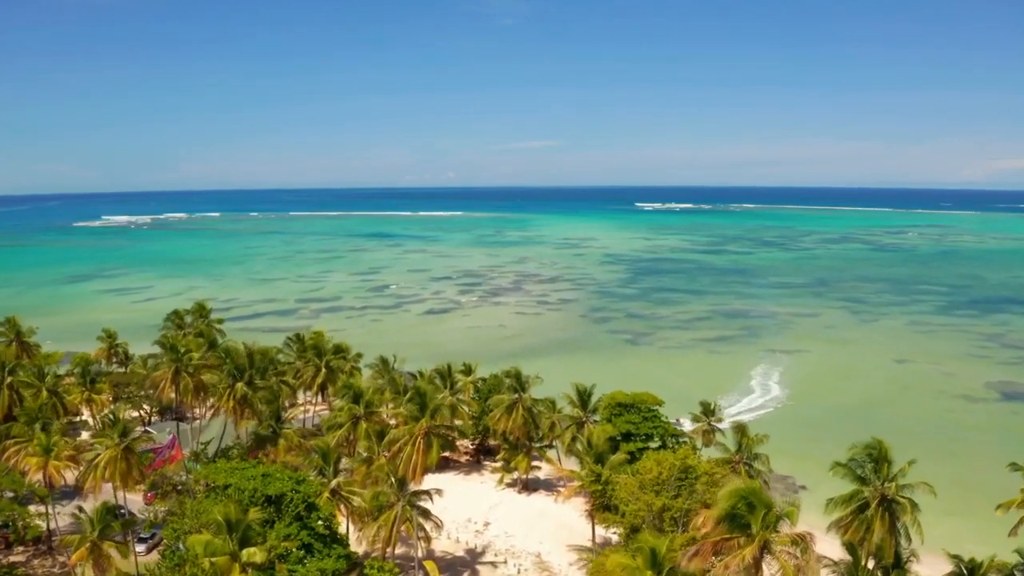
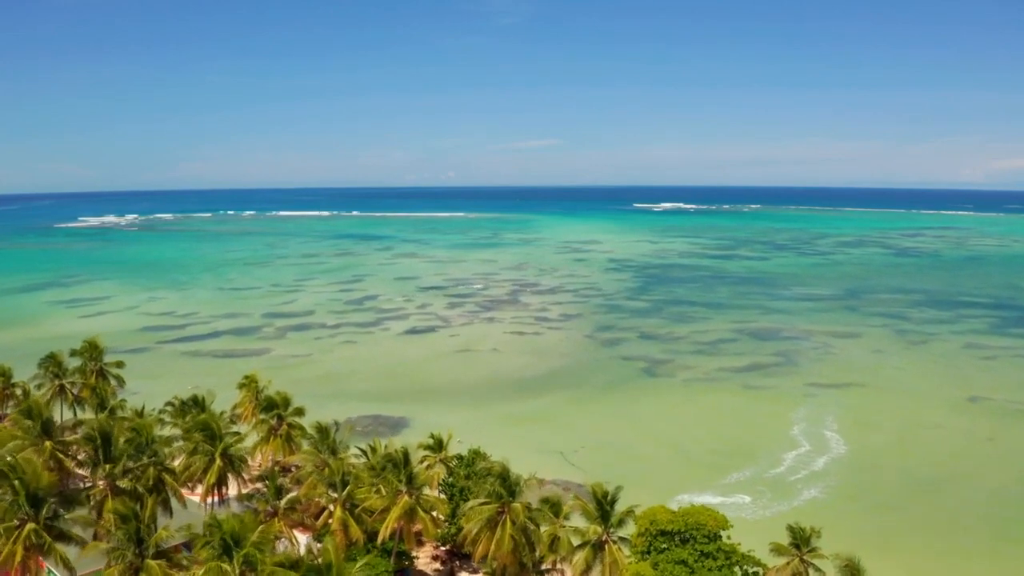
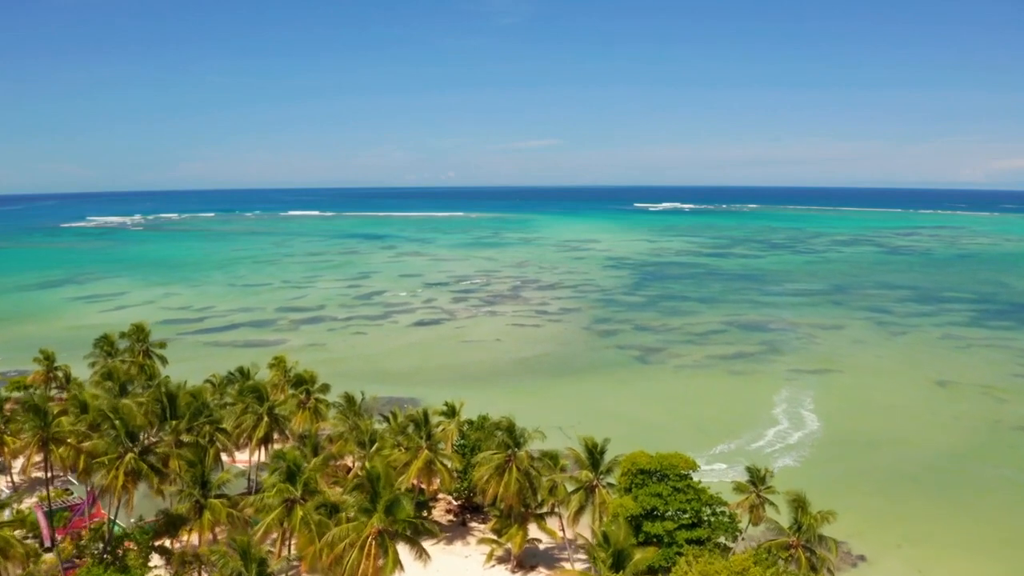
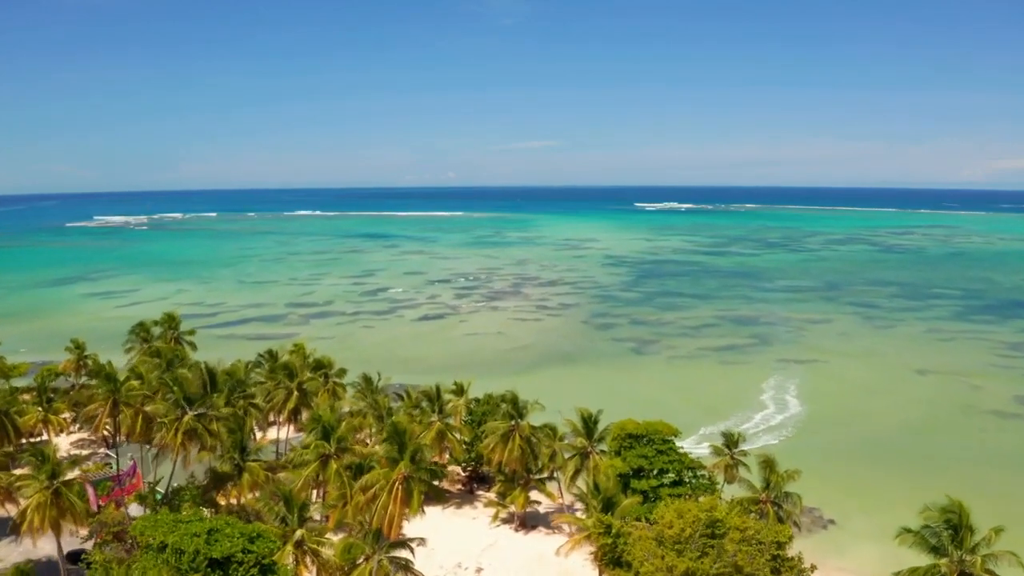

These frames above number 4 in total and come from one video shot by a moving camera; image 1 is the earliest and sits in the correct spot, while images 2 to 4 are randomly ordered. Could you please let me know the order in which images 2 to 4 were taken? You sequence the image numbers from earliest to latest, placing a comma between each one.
4, 3, 2
